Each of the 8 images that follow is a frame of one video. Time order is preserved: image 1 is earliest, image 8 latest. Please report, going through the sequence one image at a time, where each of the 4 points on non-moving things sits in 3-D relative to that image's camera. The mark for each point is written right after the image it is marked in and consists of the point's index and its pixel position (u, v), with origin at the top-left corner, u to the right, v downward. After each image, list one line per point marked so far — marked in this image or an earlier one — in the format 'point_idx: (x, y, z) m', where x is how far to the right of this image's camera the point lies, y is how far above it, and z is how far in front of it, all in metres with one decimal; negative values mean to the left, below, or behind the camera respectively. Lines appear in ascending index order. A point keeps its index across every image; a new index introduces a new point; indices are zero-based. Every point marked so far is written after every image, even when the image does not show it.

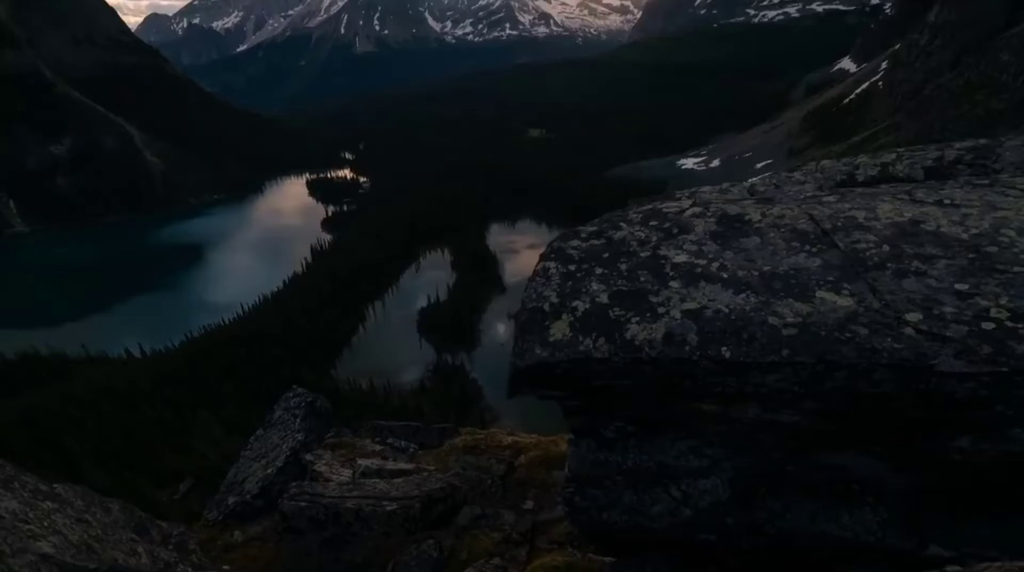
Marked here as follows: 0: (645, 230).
0: (+3.7, +1.6, +11.4) m
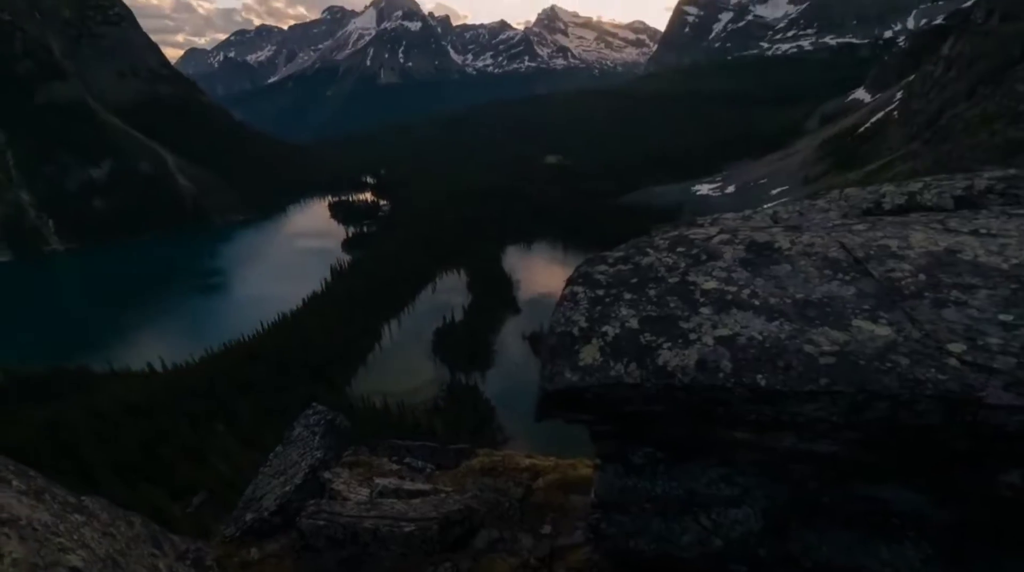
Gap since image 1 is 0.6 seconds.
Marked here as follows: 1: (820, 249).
0: (+4.5, +0.9, +11.5) m
1: (+8.1, +1.0, +10.9) m
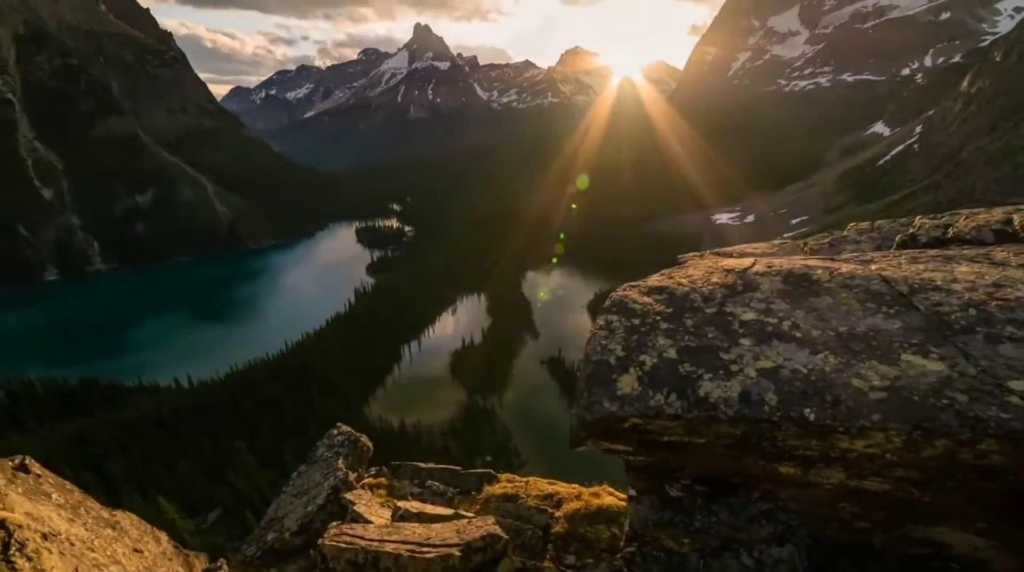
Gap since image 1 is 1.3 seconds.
0: (+5.5, 0.0, +11.5) m
1: (+9.1, +0.1, +10.8) m
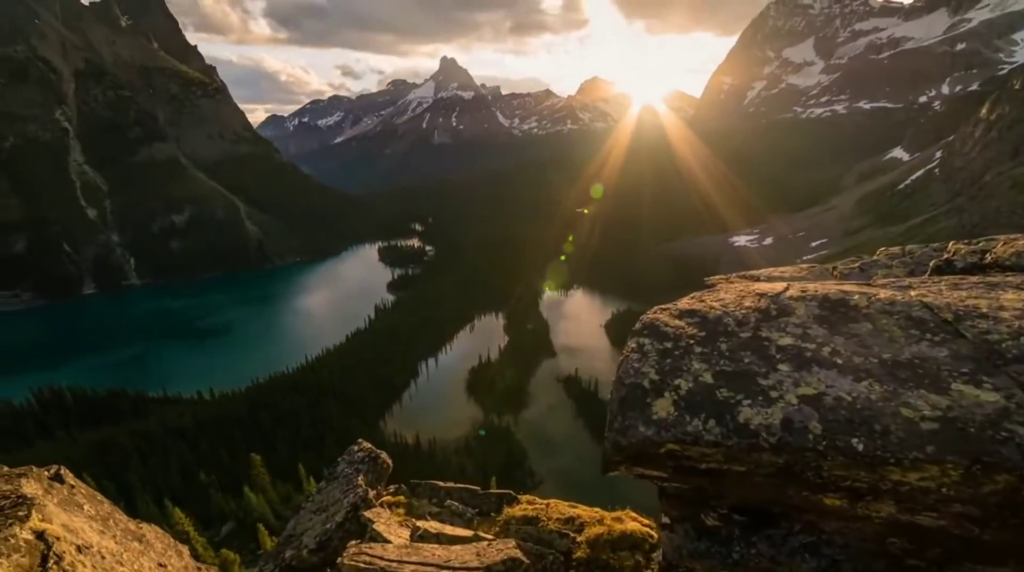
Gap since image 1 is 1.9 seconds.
0: (+6.3, -0.6, +11.3) m
1: (+9.9, -0.6, +10.5) m
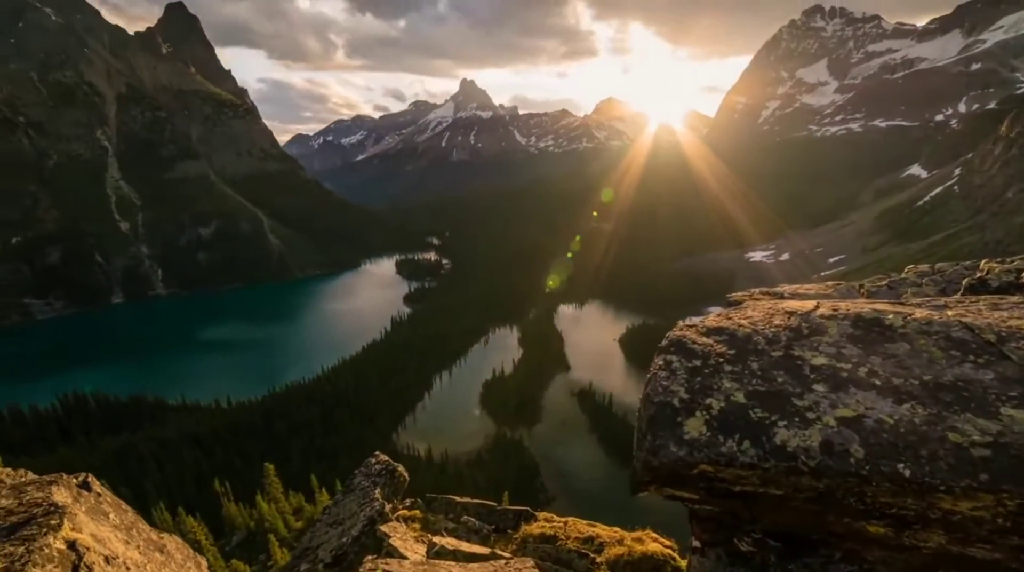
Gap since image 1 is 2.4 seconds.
0: (+7.0, -1.1, +11.1) m
1: (+10.6, -1.0, +10.2) m
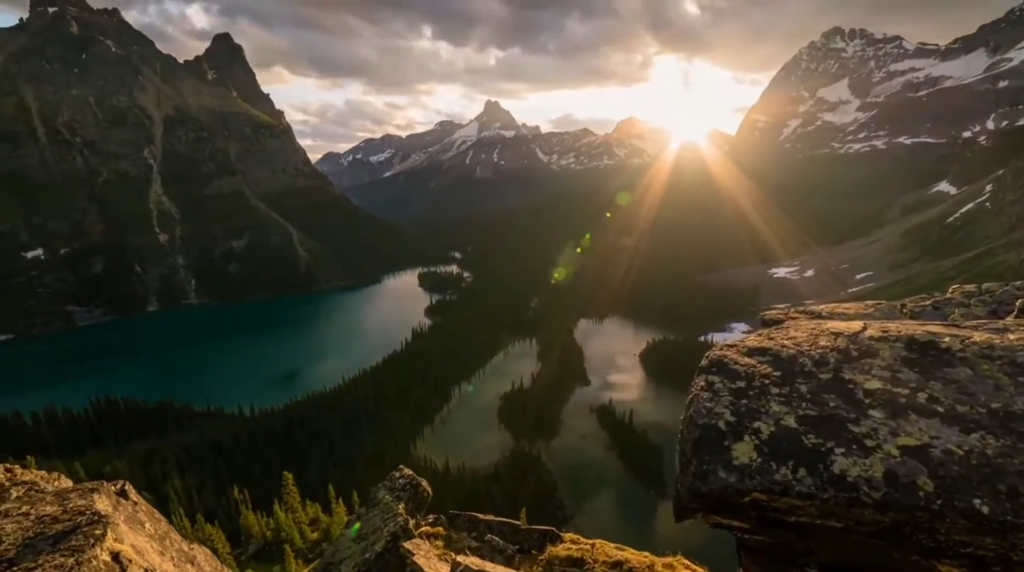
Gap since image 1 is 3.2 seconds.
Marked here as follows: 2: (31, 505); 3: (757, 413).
0: (+8.0, -1.6, +10.7) m
1: (+11.5, -1.5, +9.7) m
2: (-12.1, -5.5, +10.4) m
3: (+5.6, -2.9, +9.5) m
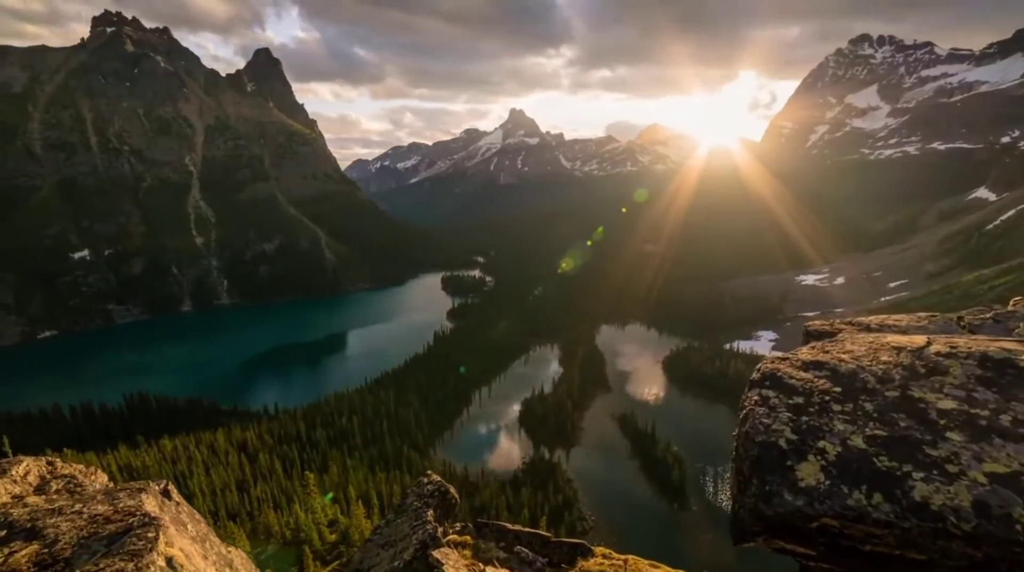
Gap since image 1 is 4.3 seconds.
0: (+9.2, -1.9, +10.1) m
1: (+12.6, -1.9, +8.9) m
2: (-11.0, -5.6, +10.6) m
3: (+6.7, -3.2, +9.0) m
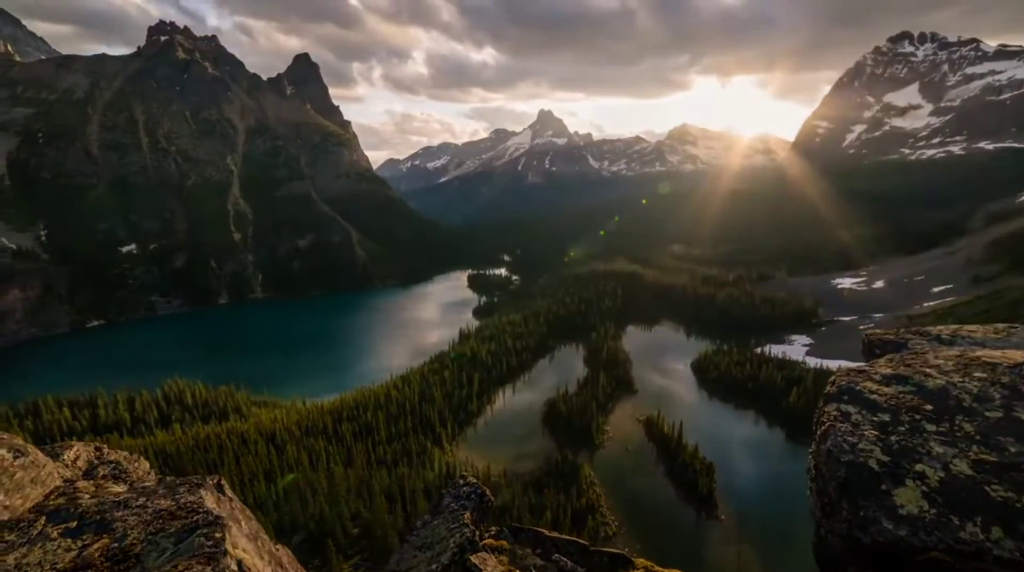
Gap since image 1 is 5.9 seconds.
0: (+10.7, -2.1, +9.2) m
1: (+14.1, -2.2, +7.9) m
2: (-9.5, -5.5, +10.8) m
3: (+8.2, -3.4, +8.3) m
